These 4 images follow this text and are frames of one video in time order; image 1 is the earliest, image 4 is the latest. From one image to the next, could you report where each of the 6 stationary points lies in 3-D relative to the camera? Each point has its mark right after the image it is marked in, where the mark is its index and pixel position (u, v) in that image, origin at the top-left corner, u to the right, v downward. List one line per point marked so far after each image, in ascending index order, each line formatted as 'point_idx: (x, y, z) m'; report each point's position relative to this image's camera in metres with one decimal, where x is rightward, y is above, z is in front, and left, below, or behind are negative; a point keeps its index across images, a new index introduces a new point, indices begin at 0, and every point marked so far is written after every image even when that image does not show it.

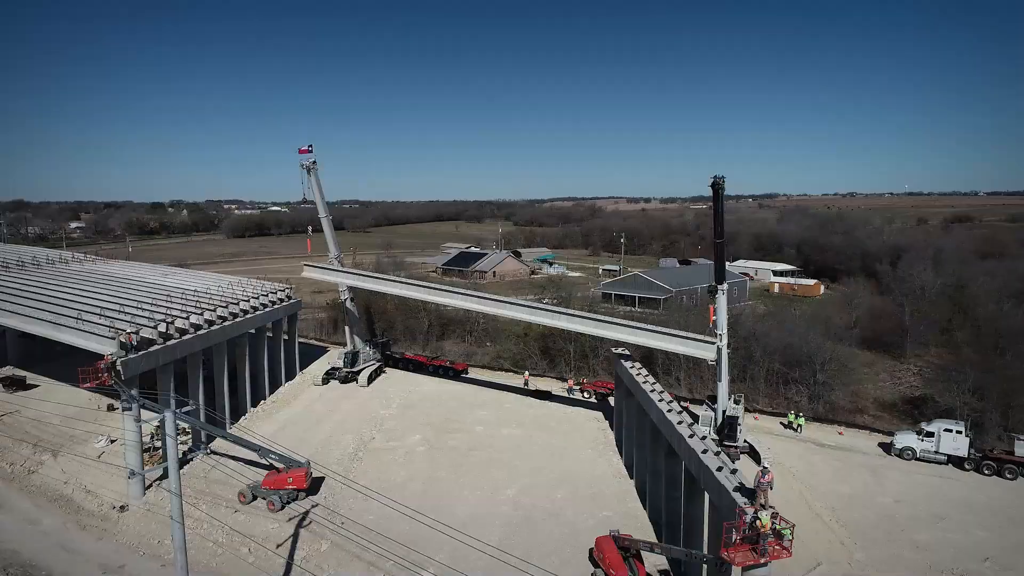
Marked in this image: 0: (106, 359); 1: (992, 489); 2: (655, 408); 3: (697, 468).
0: (-10.3, -1.8, +15.1) m
1: (+14.6, -6.1, +17.7) m
2: (+3.4, -2.9, +14.1) m
3: (+3.4, -3.3, +10.7) m
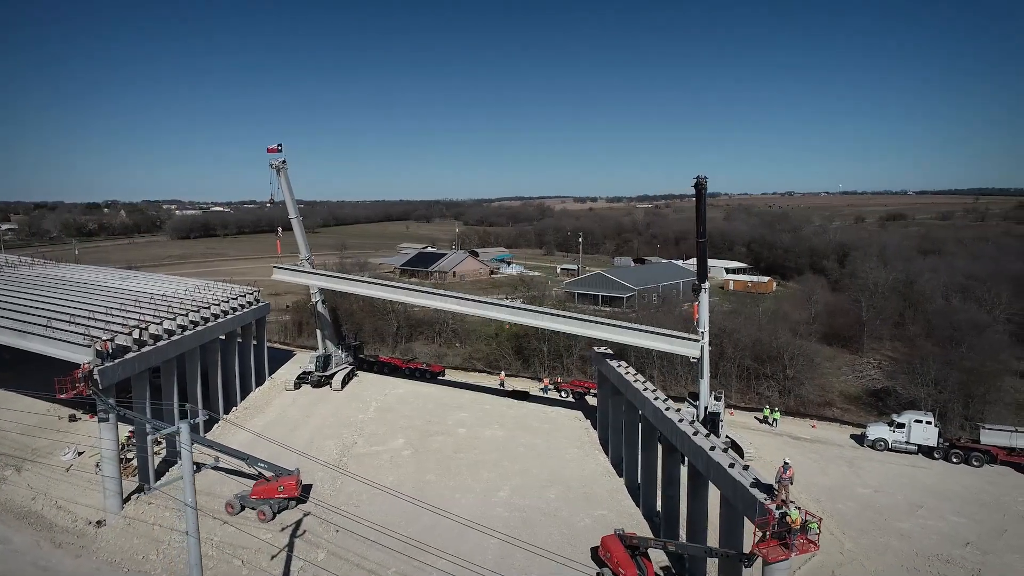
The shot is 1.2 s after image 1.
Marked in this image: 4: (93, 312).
0: (-10.4, -1.9, +14.2) m
1: (+14.3, -6.0, +18.6) m
2: (+3.4, -2.8, +14.2) m
3: (+3.6, -3.3, +10.8) m
4: (-13.7, -0.8, +19.1) m
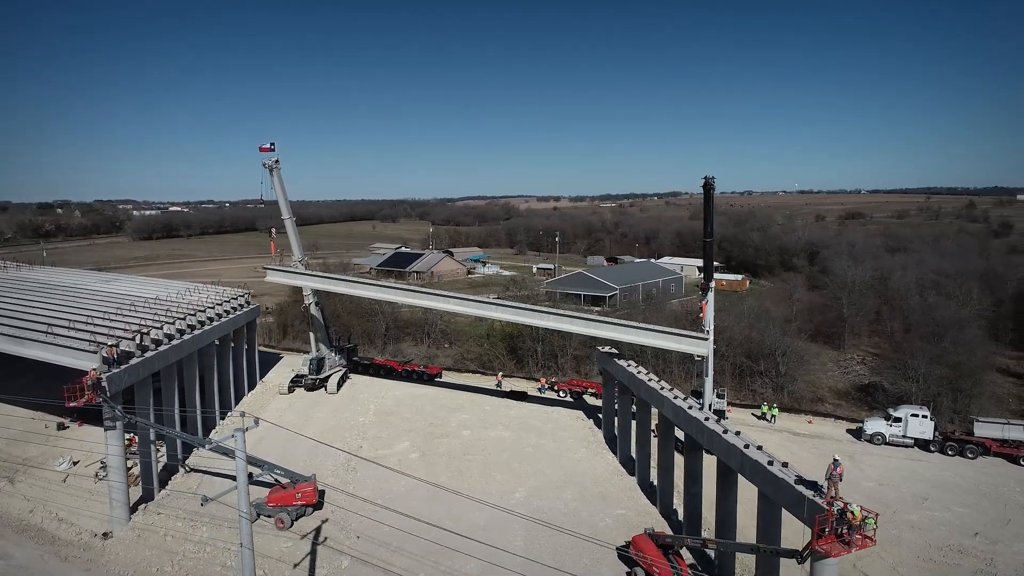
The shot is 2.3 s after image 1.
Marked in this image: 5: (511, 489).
0: (-9.9, -2.0, +13.7) m
1: (+14.7, -5.9, +19.1) m
2: (+3.9, -2.8, +14.3) m
3: (+4.2, -3.3, +10.9) m
4: (-13.4, -0.9, +18.5) m
5: (0.0, -5.8, +16.7) m
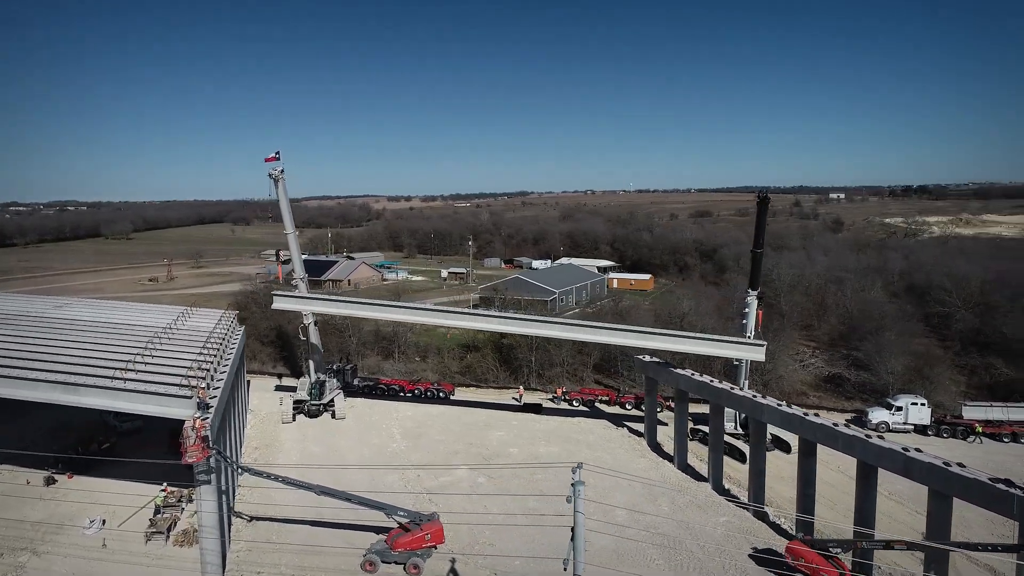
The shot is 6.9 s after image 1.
0: (-6.7, -2.8, +12.2) m
1: (+16.7, -6.0, +21.7) m
2: (+6.8, -3.2, +15.1) m
3: (+7.8, -3.6, +11.8) m
4: (-10.9, -1.9, +16.3) m
5: (+2.7, -6.3, +16.8) m
